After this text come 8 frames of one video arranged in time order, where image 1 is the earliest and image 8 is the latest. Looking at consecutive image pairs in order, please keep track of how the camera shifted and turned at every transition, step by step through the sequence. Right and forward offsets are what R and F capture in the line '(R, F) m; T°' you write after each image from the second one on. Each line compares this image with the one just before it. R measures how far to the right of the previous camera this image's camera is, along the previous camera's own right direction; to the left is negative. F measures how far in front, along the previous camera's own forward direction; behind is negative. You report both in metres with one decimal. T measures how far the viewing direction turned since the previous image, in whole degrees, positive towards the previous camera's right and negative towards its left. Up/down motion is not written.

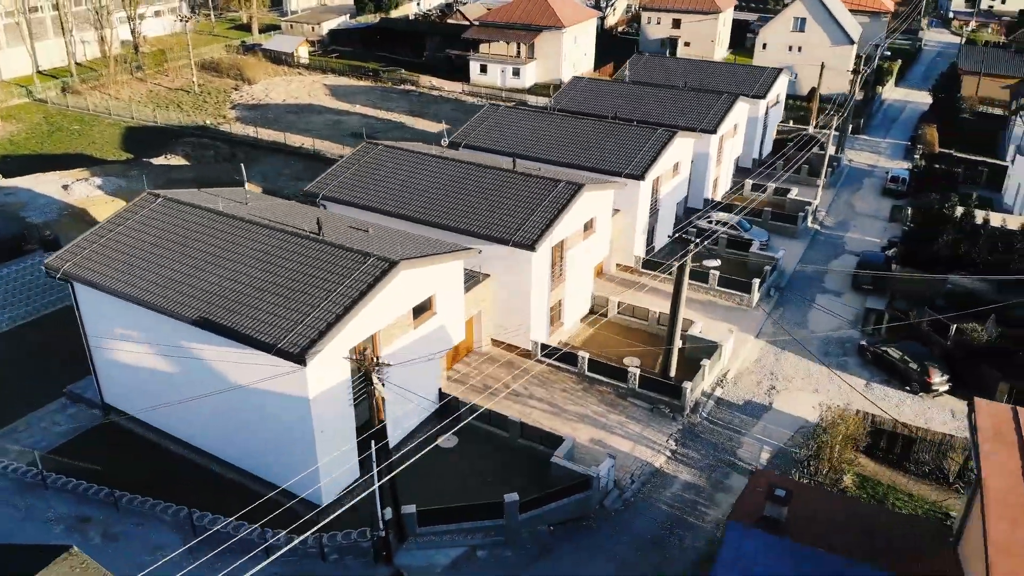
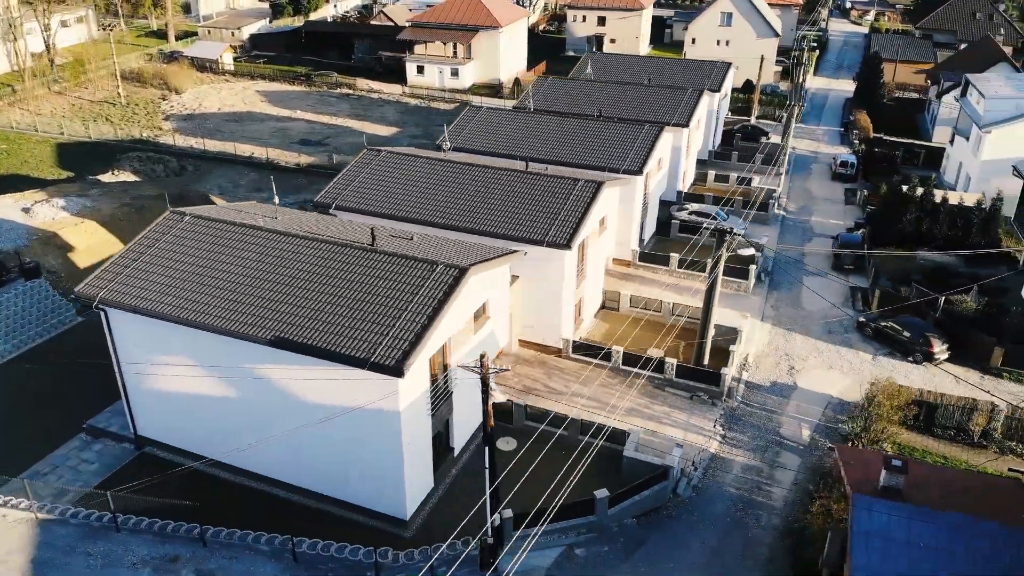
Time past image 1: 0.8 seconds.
(-3.5, +0.1) m; +7°
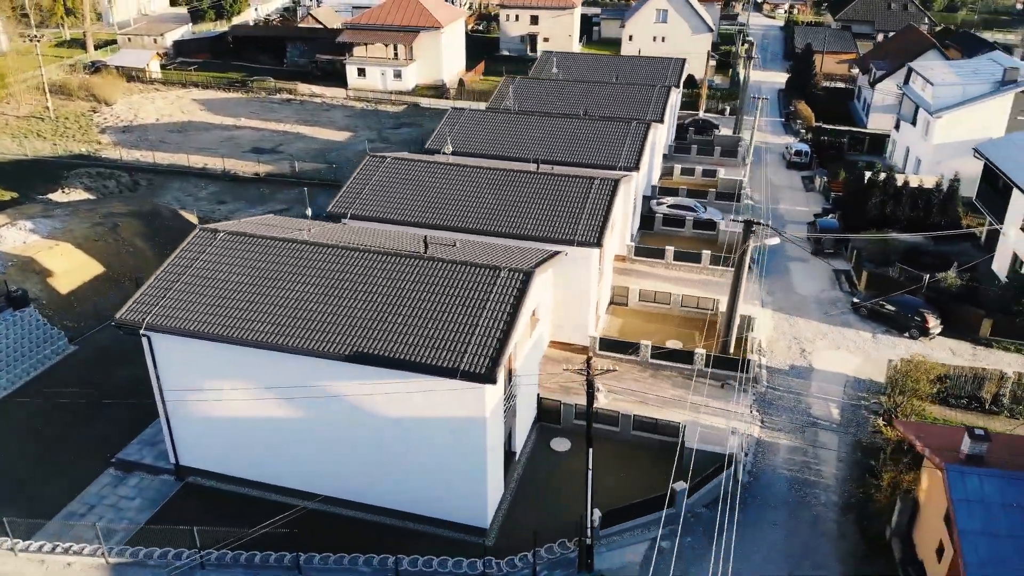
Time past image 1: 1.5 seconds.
(-3.2, +0.2) m; +7°
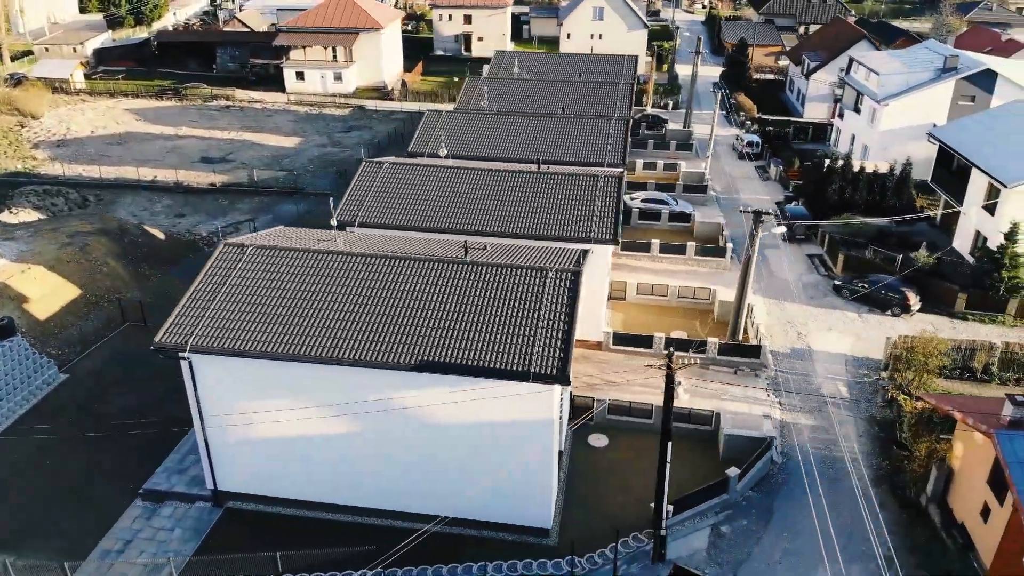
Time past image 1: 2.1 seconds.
(-2.8, +0.1) m; +6°
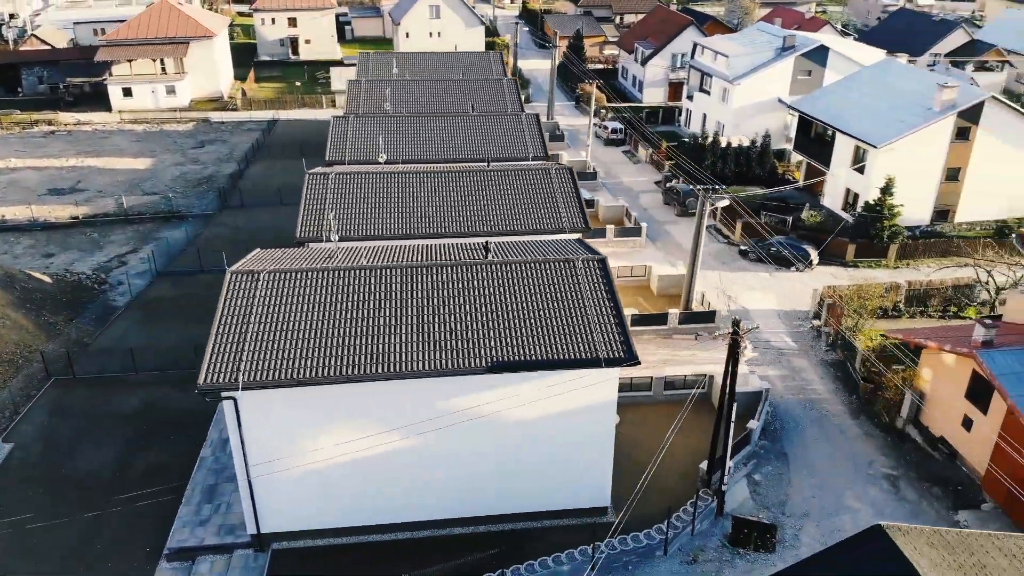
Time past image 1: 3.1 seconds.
(-4.8, +0.3) m; +14°
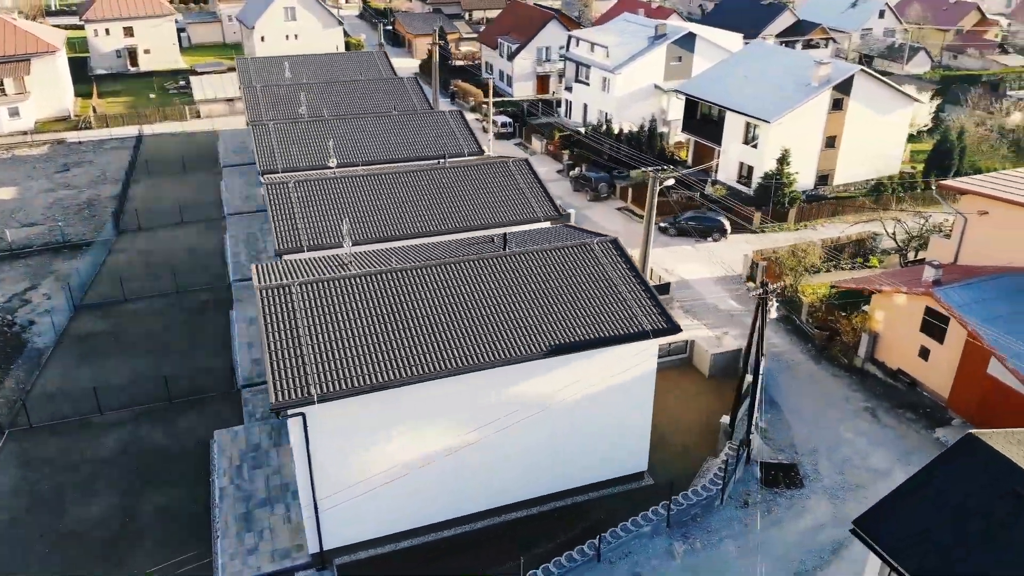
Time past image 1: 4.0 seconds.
(-4.3, -0.1) m; +12°
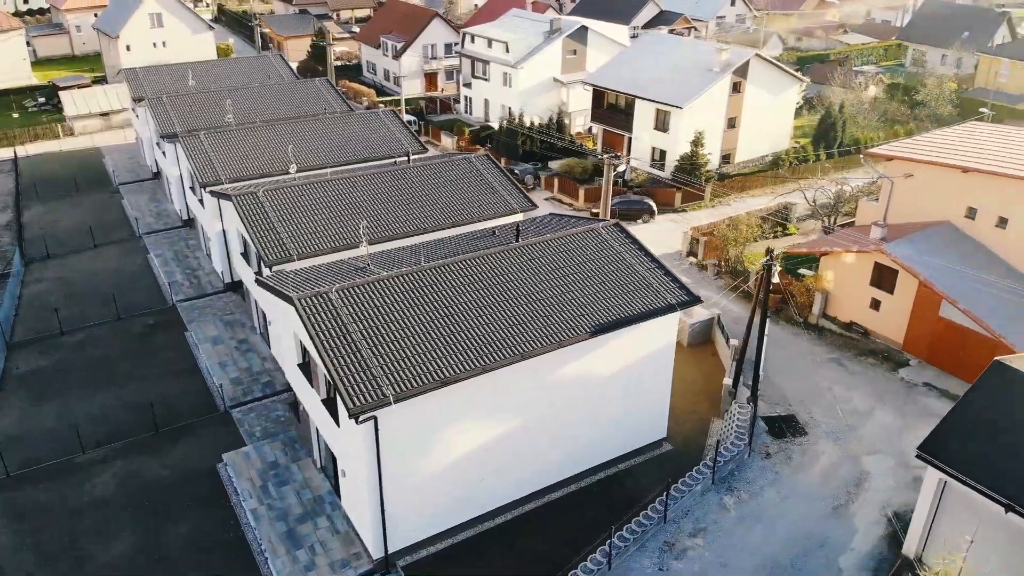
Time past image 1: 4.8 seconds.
(-3.7, -0.2) m; +10°
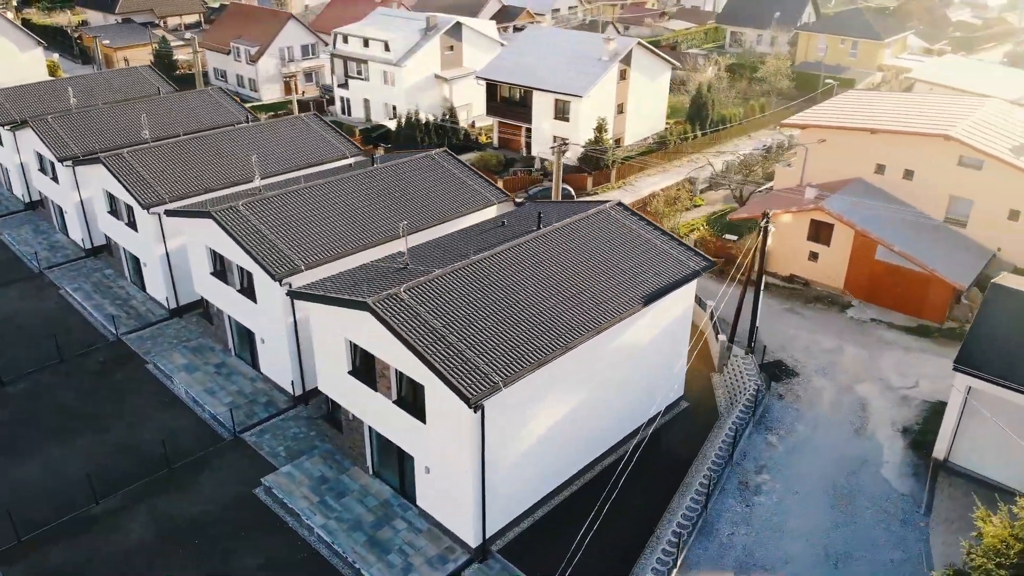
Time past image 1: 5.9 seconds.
(-5.0, -0.1) m; +13°
